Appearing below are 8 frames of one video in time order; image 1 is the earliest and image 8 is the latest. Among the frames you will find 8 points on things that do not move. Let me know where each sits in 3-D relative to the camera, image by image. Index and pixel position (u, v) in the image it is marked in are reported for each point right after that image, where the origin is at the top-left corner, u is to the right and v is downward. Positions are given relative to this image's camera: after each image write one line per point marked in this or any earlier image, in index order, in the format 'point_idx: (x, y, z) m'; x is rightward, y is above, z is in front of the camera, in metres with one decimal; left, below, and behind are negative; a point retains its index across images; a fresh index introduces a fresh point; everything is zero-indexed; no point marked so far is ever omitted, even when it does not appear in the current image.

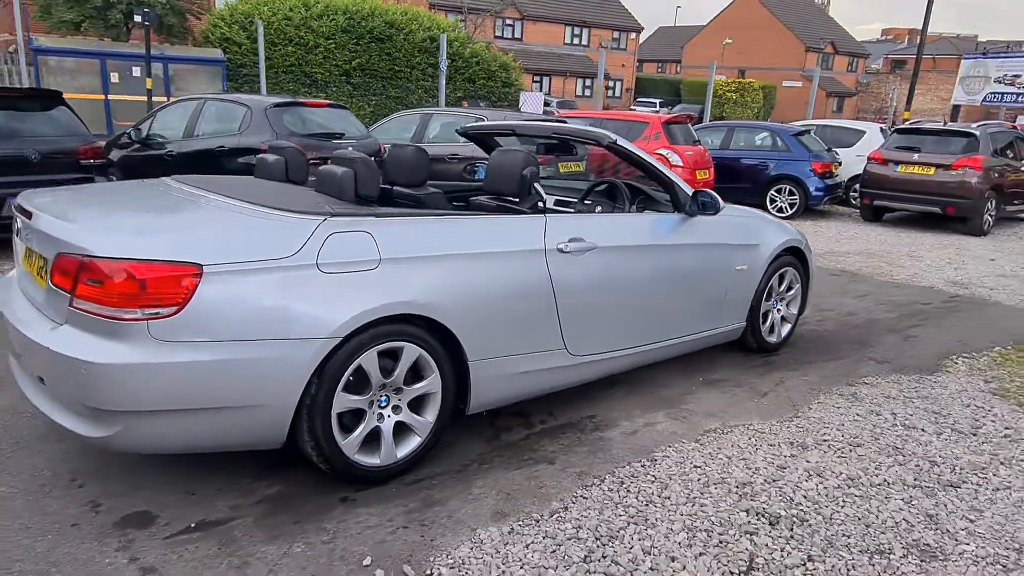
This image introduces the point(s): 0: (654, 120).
0: (+2.1, +2.6, +11.1) m
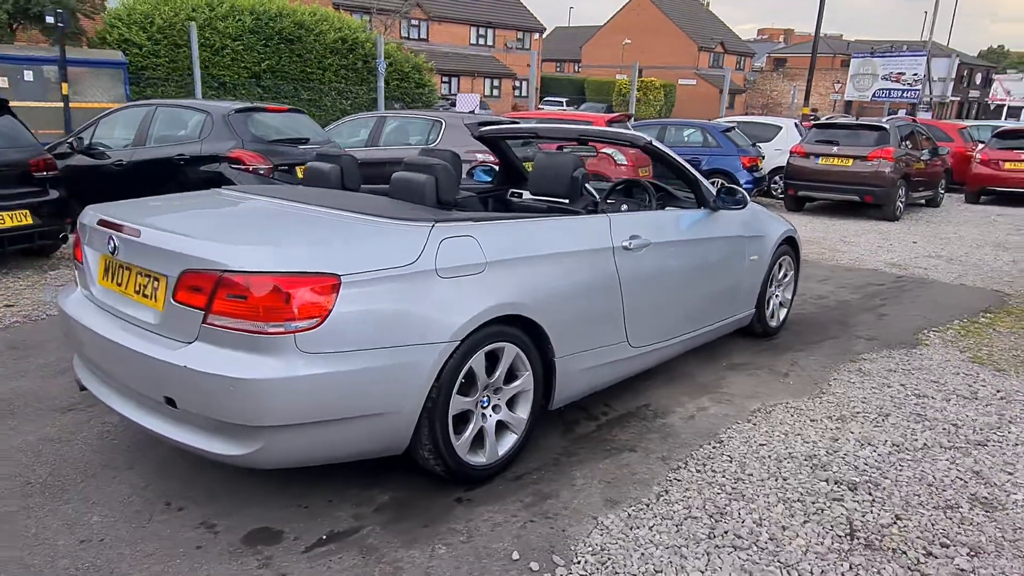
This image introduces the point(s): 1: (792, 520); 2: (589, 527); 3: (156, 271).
0: (+1.3, +2.6, +11.5) m
1: (+1.1, -0.9, +3.0) m
2: (+0.3, -0.9, +2.9) m
3: (-1.3, +0.1, +2.7) m
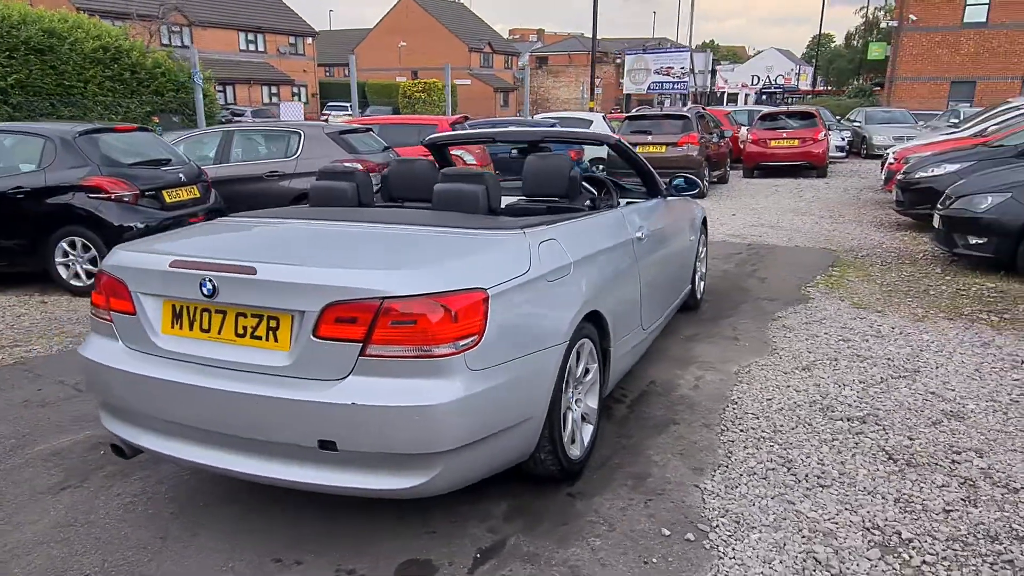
0: (-1.1, +2.6, +11.6) m
1: (+1.6, -0.8, +3.5) m
2: (+0.8, -0.9, +3.1) m
3: (-0.8, -0.1, +2.4) m
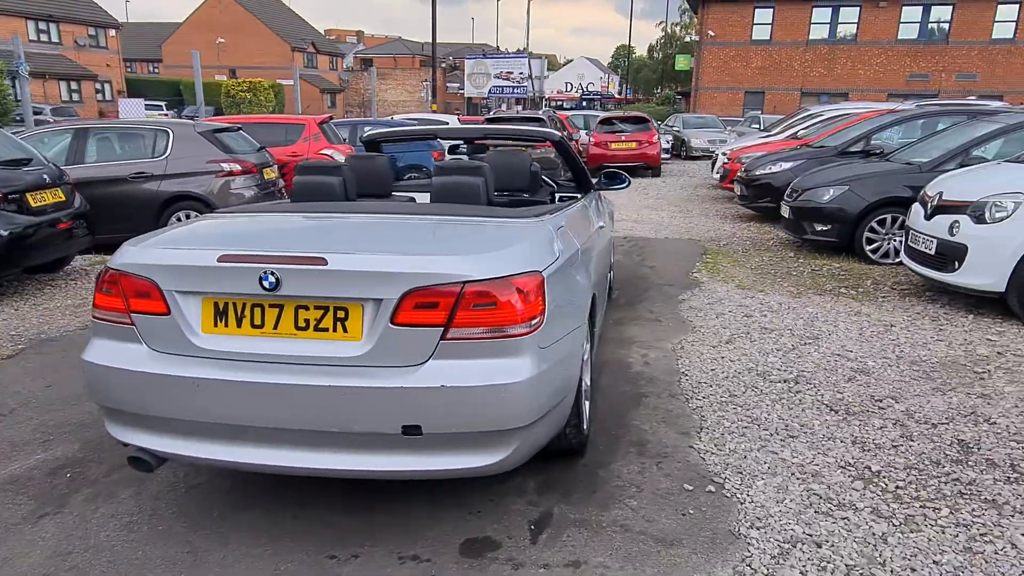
0: (-3.1, +2.6, +11.3) m
1: (+1.5, -0.7, +4.0) m
2: (+0.9, -0.8, +3.5) m
3: (-0.5, 0.0, +2.4) m
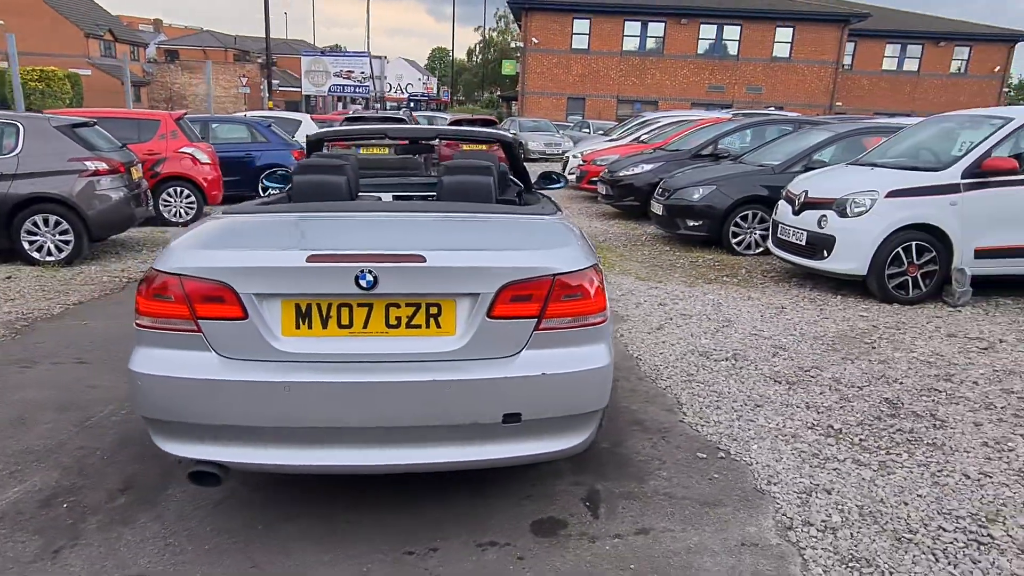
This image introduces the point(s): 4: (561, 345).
0: (-4.9, +2.4, +10.4) m
1: (+1.4, -0.6, +4.5) m
2: (+0.9, -0.7, +3.8) m
3: (-0.2, 0.0, +2.5) m
4: (+0.2, -0.2, +2.6) m
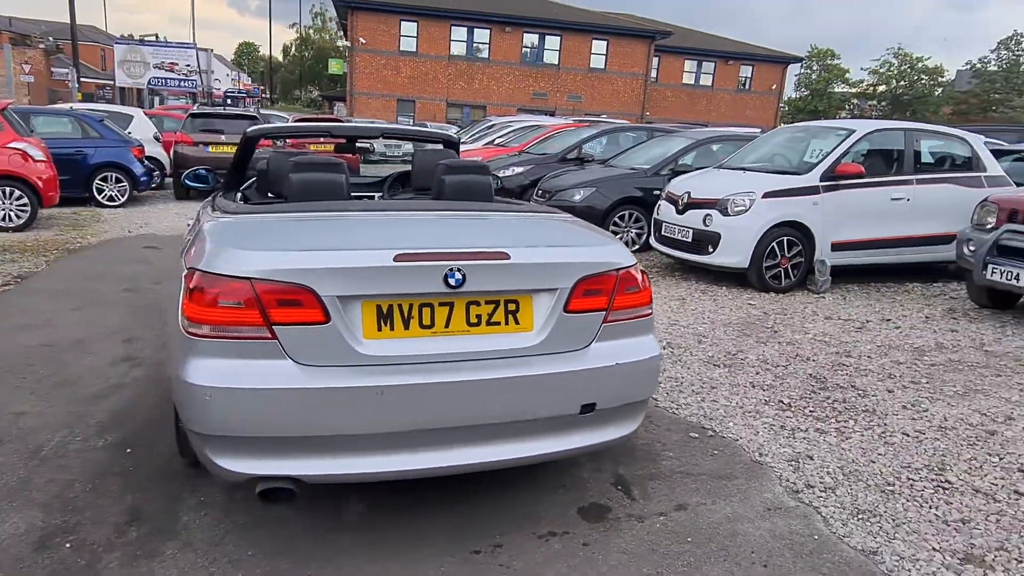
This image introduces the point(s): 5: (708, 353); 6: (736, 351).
0: (-6.5, +2.2, +9.1) m
1: (+1.2, -0.5, +4.9) m
2: (+0.9, -0.7, +4.1) m
3: (+0.1, 0.0, +2.5) m
4: (+0.4, -0.2, +2.7) m
5: (+1.4, -0.5, +5.2) m
6: (+1.6, -0.5, +5.3) m
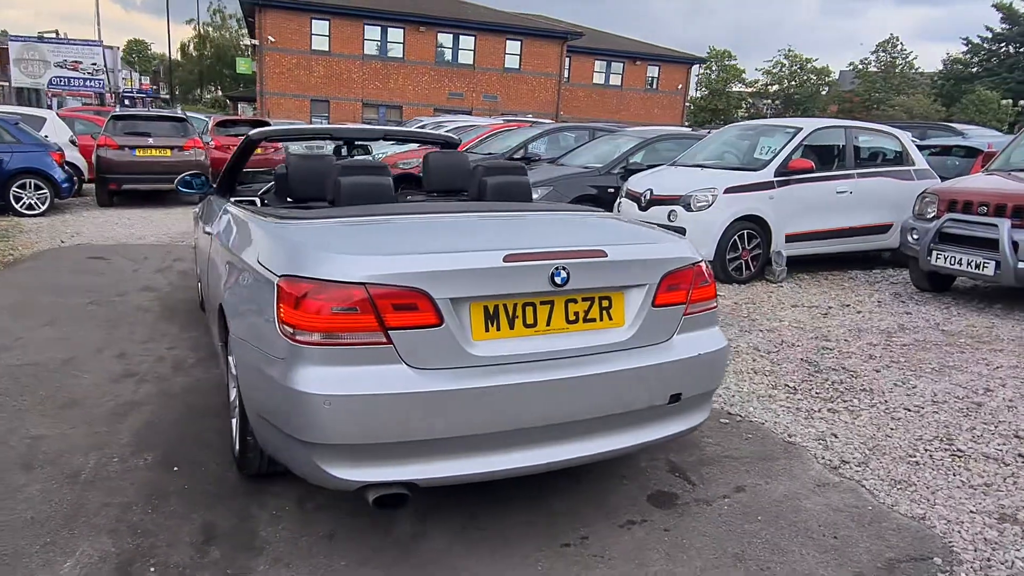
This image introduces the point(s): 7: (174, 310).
0: (-7.0, +2.0, +8.3) m
1: (+1.2, -0.5, +5.1) m
2: (+1.0, -0.6, +4.3) m
3: (+0.4, 0.0, +2.6) m
4: (+0.7, -0.2, +2.9) m
5: (+1.4, -0.4, +5.4) m
6: (+1.6, -0.4, +5.5) m
7: (-2.7, -0.2, +5.8) m
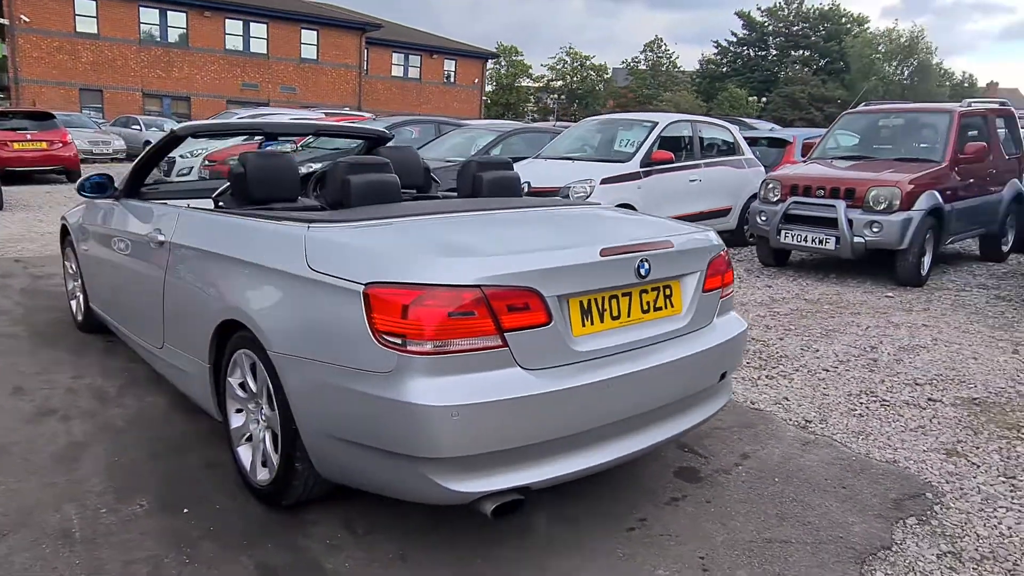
0: (-8.1, +1.6, +6.2) m
1: (+0.8, -0.4, +5.3) m
2: (+0.8, -0.6, +4.5) m
3: (+0.6, +0.1, +2.7) m
4: (+0.9, -0.1, +3.1) m
5: (+0.9, -0.3, +5.7) m
6: (+1.0, -0.3, +5.9) m
7: (-3.2, -0.3, +5.0) m
